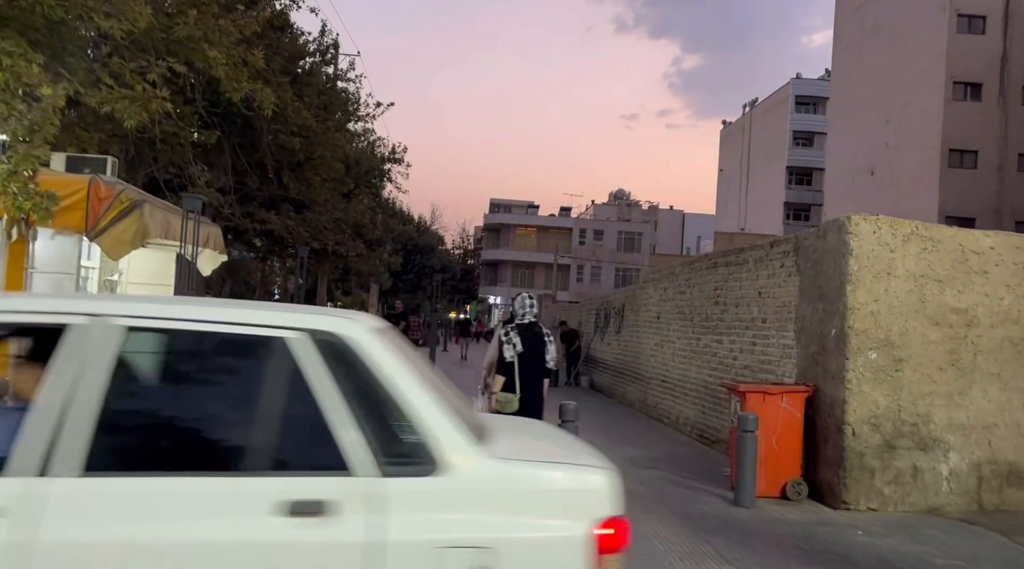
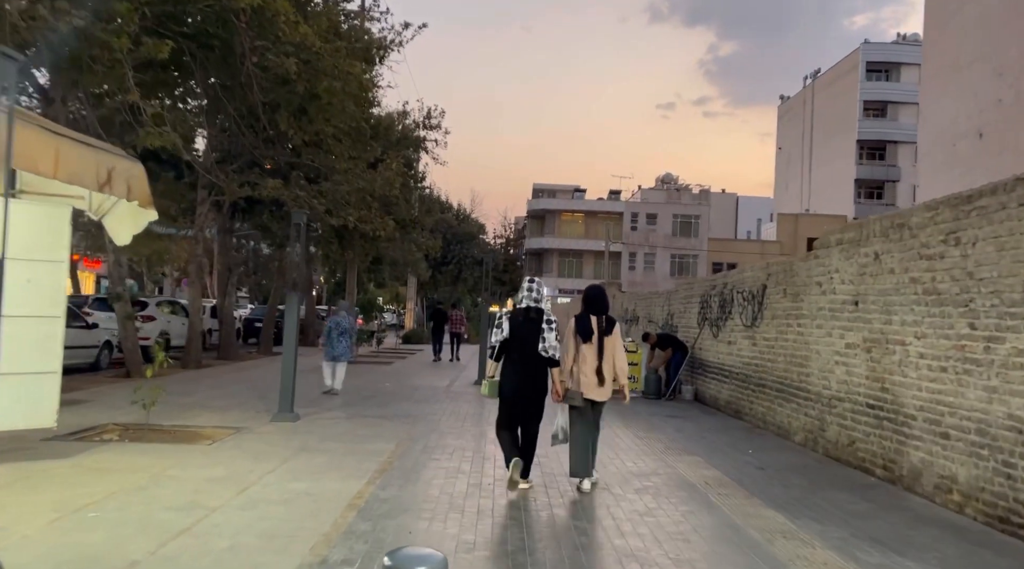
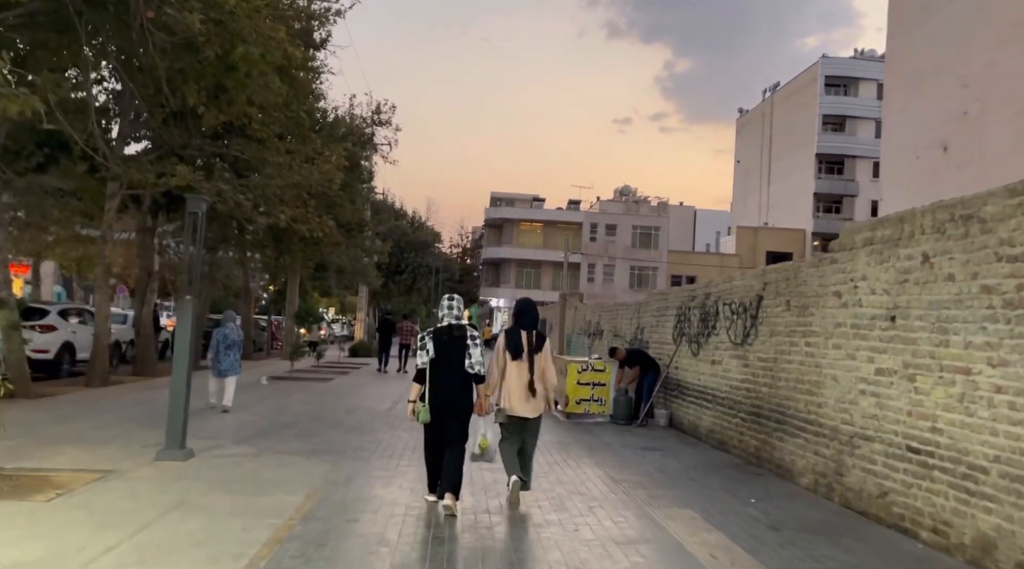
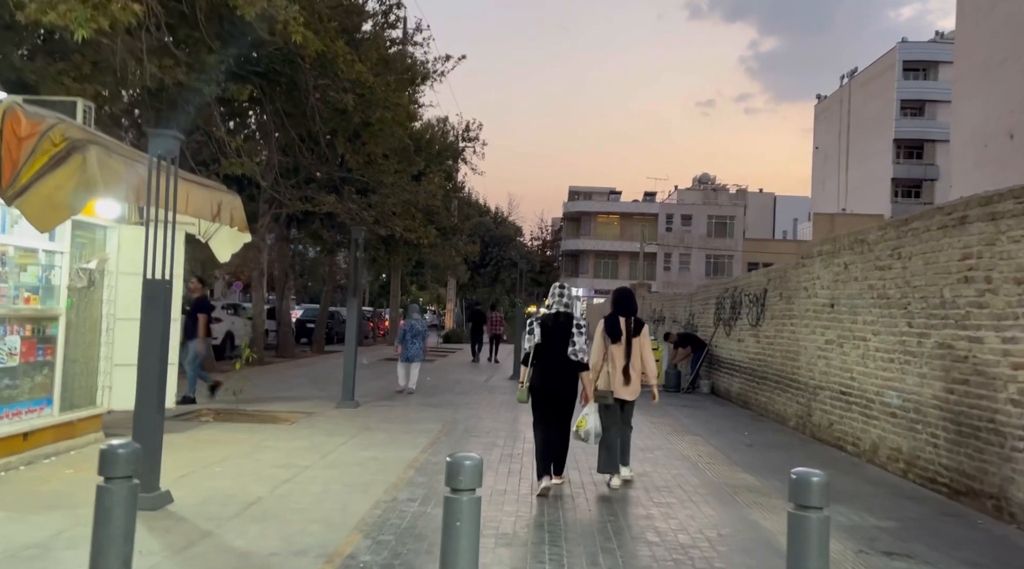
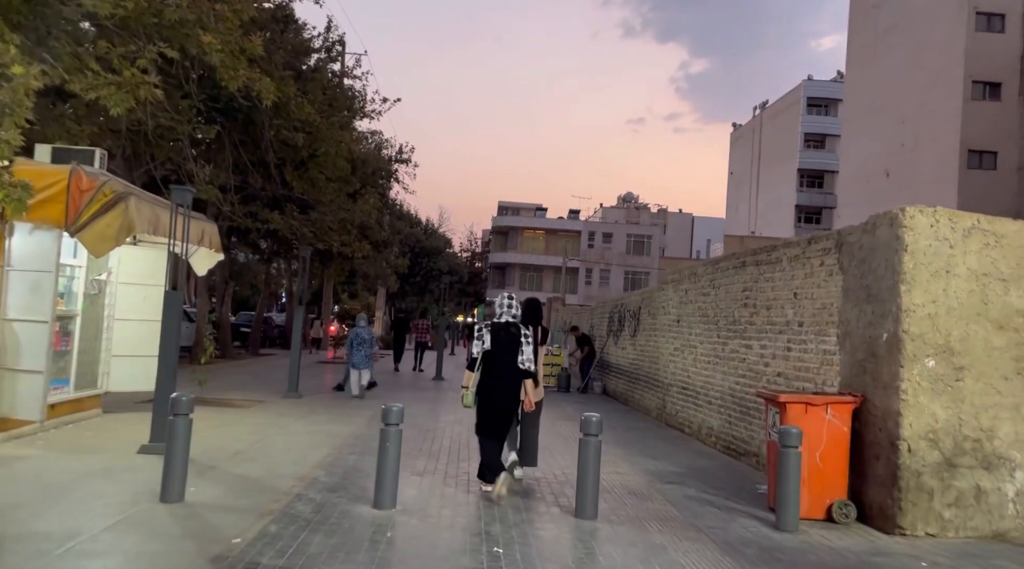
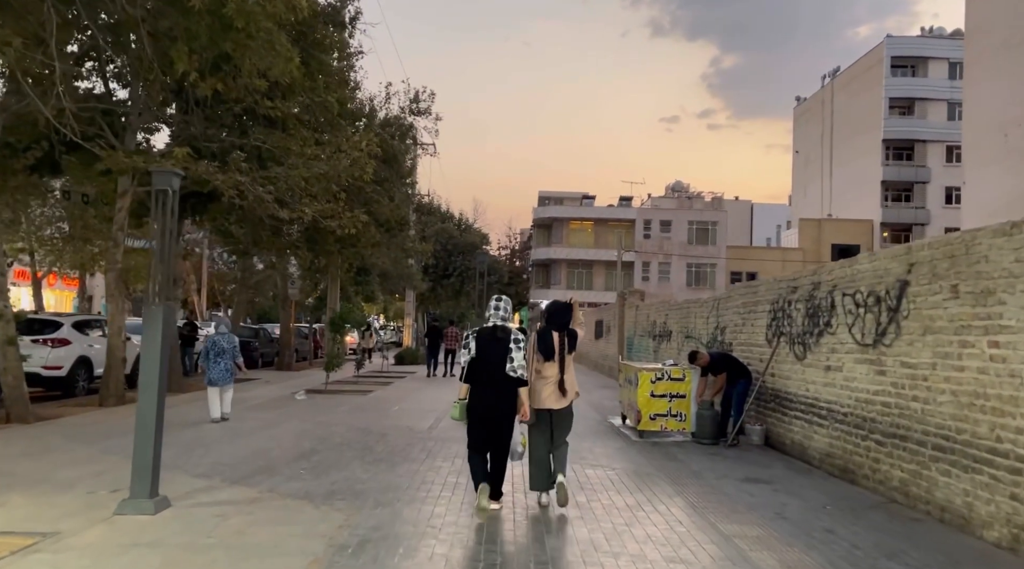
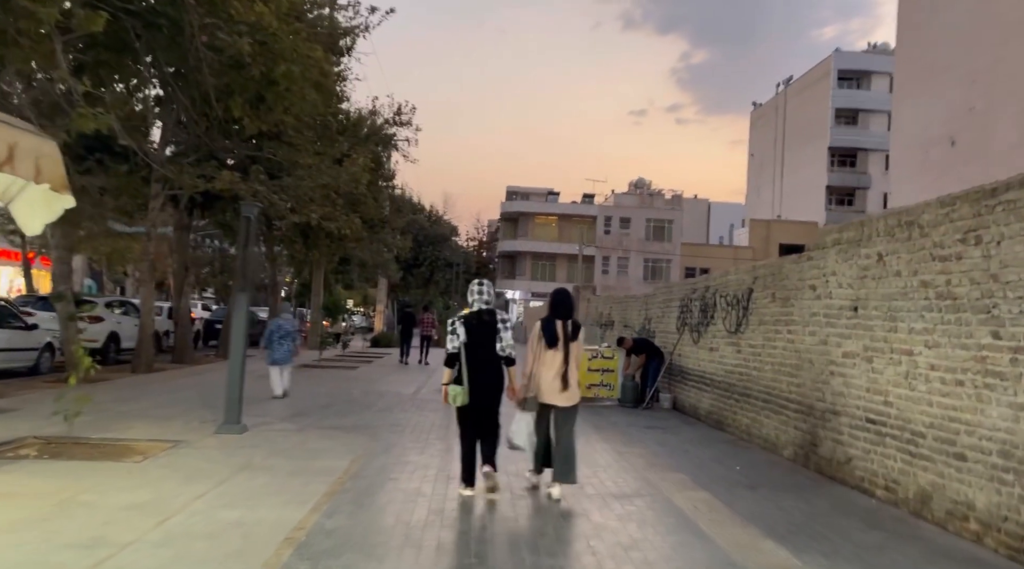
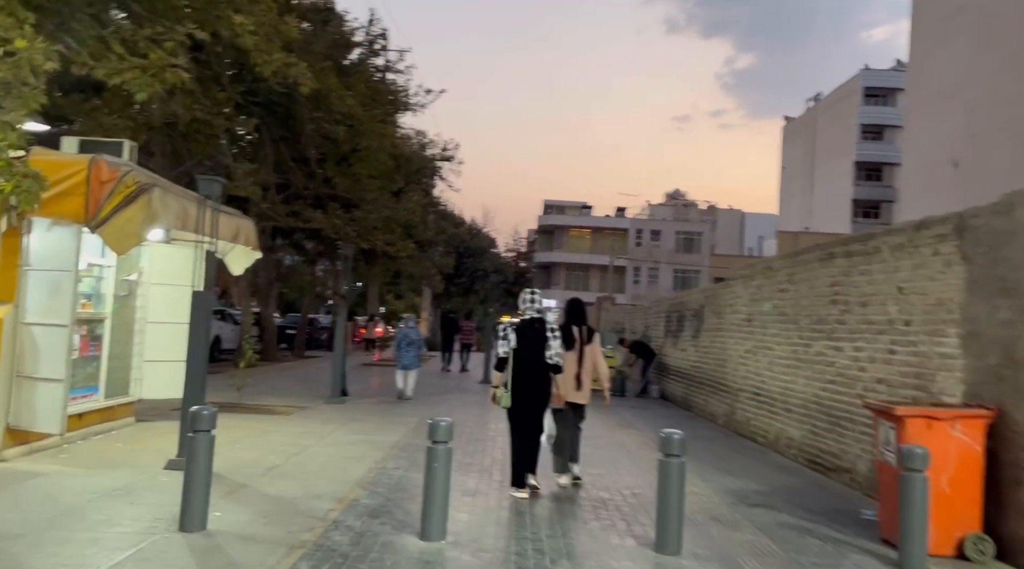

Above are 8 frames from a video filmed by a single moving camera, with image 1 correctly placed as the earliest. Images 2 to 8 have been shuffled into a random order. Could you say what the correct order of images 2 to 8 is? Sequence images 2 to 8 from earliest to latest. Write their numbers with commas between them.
5, 8, 4, 2, 7, 3, 6
